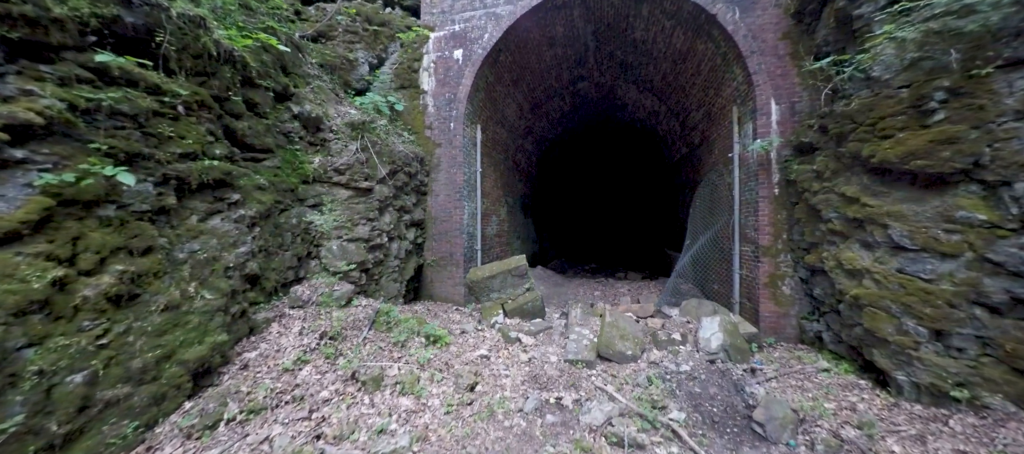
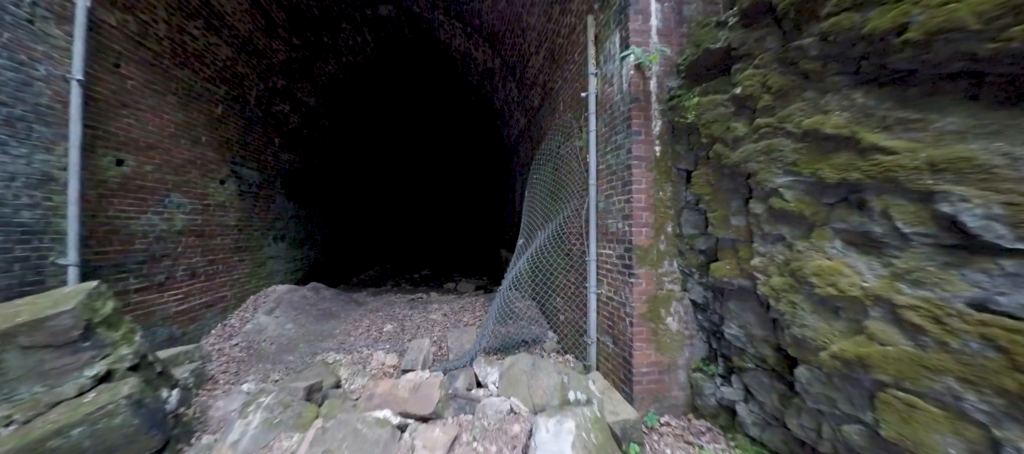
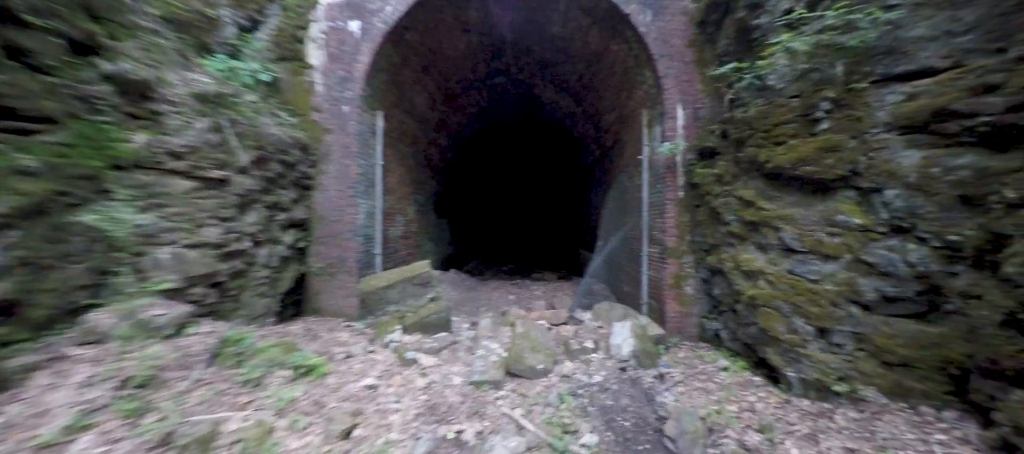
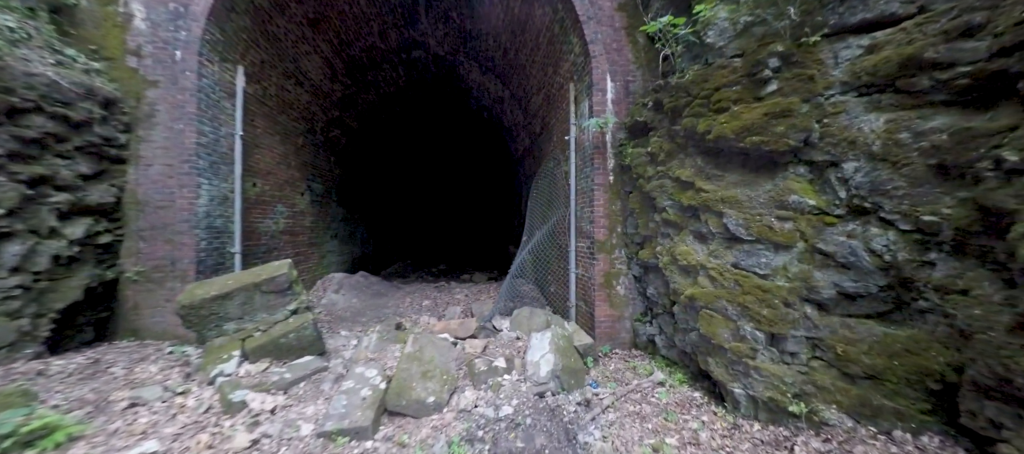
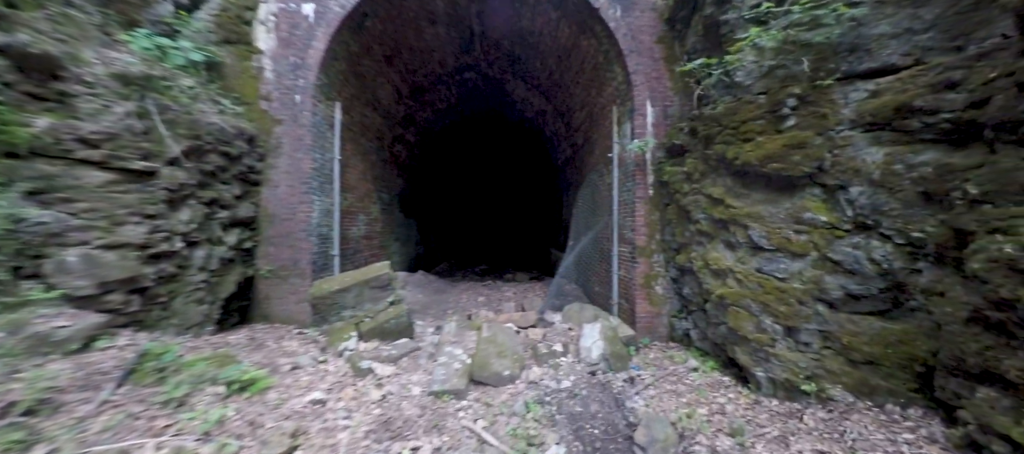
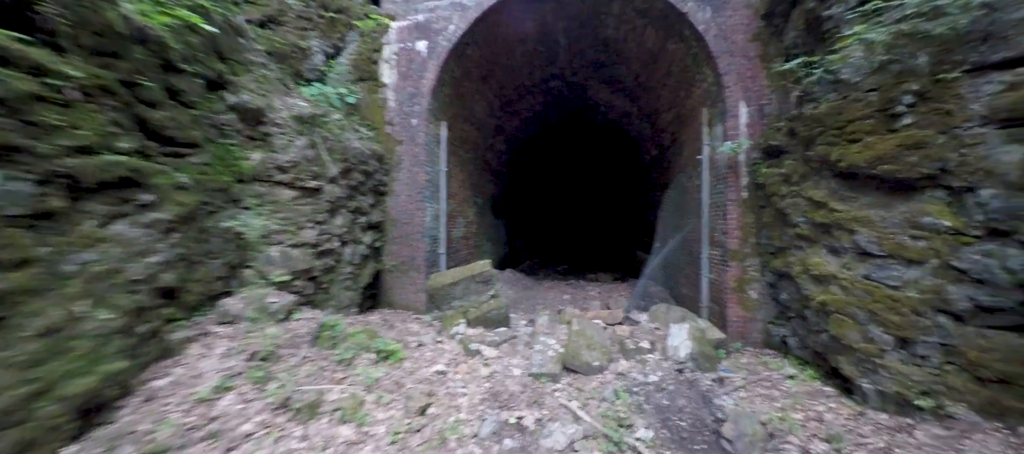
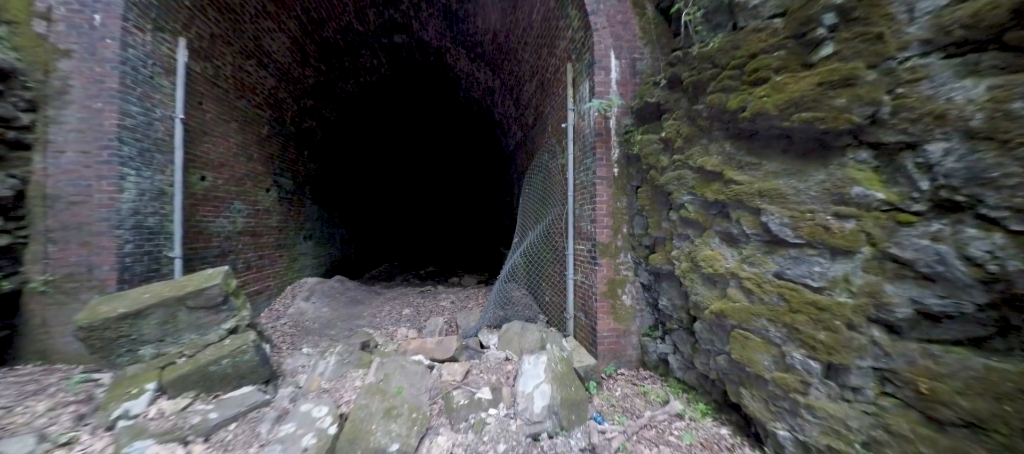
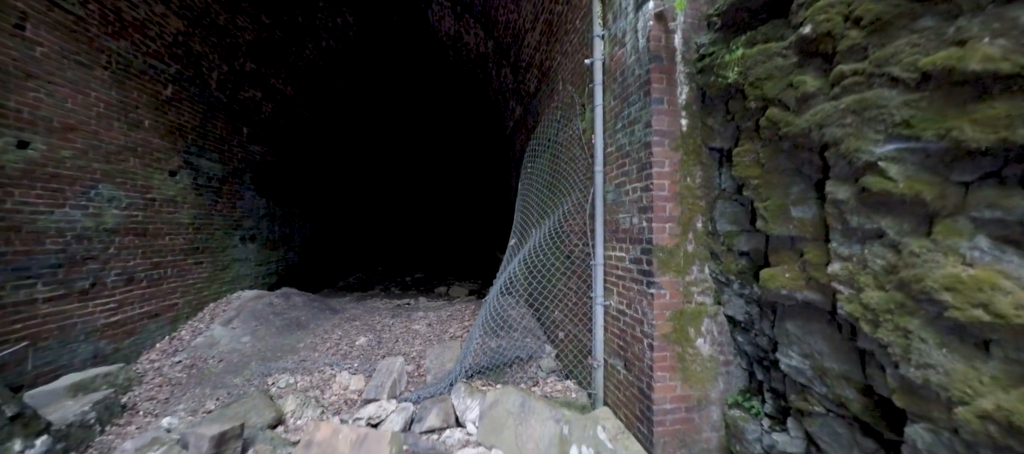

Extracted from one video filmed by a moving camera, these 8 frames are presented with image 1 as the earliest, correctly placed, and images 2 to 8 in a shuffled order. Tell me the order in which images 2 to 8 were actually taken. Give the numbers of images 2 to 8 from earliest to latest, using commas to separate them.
6, 3, 5, 4, 7, 2, 8
